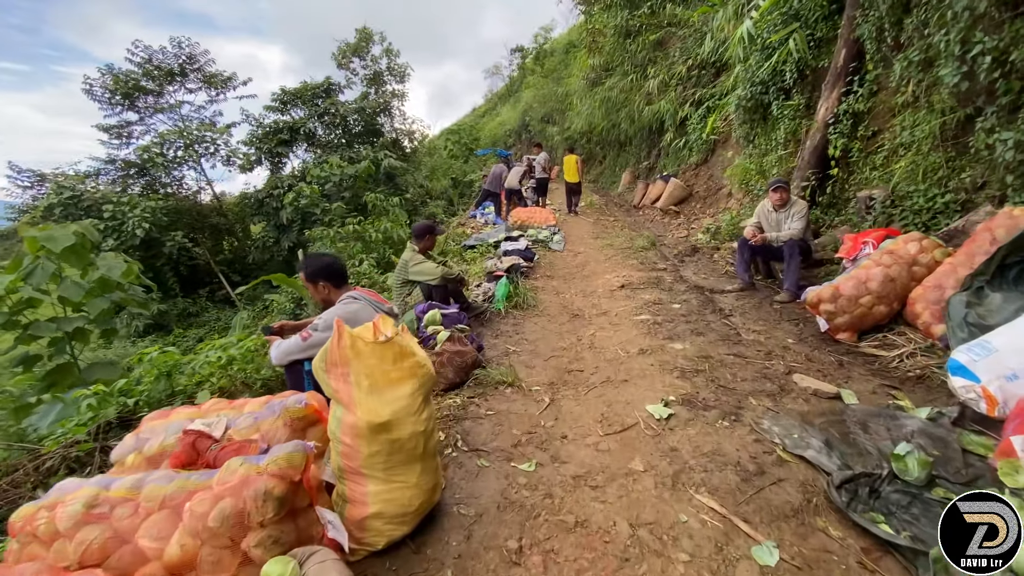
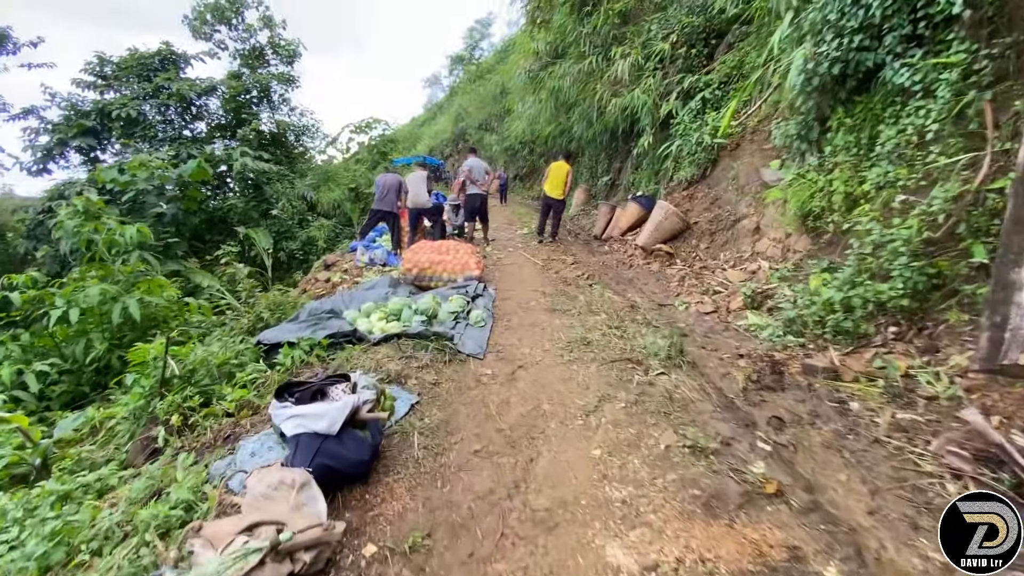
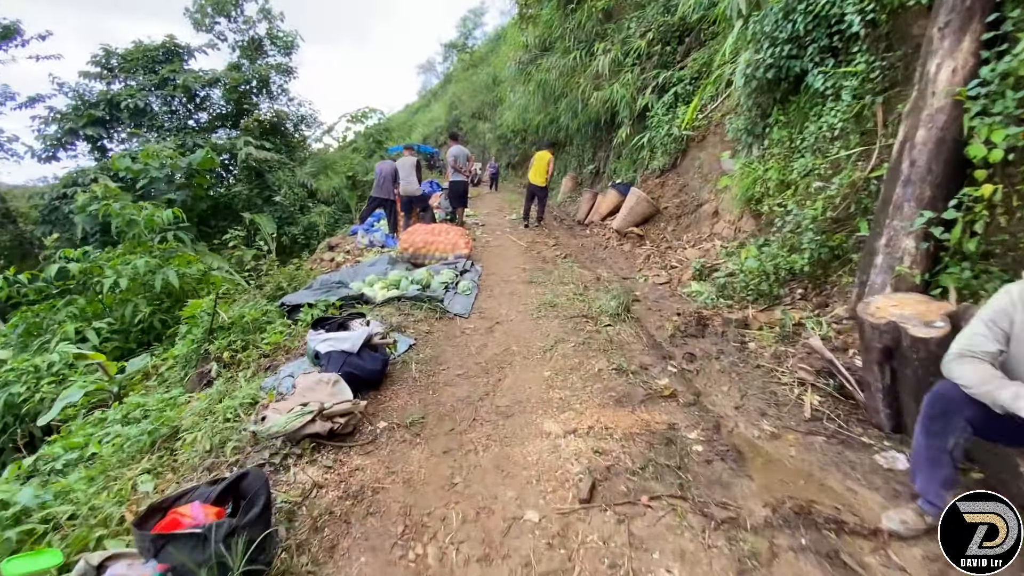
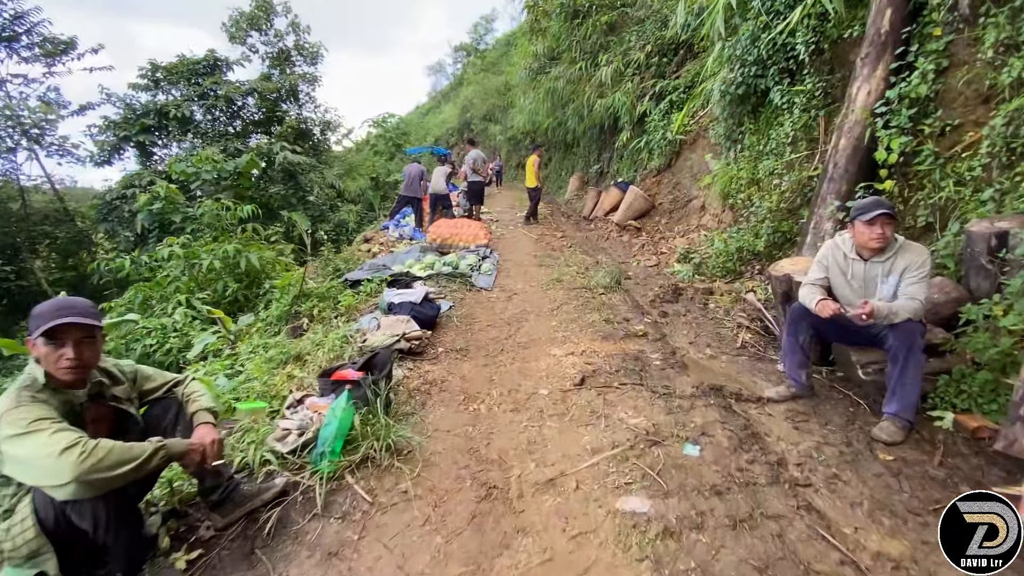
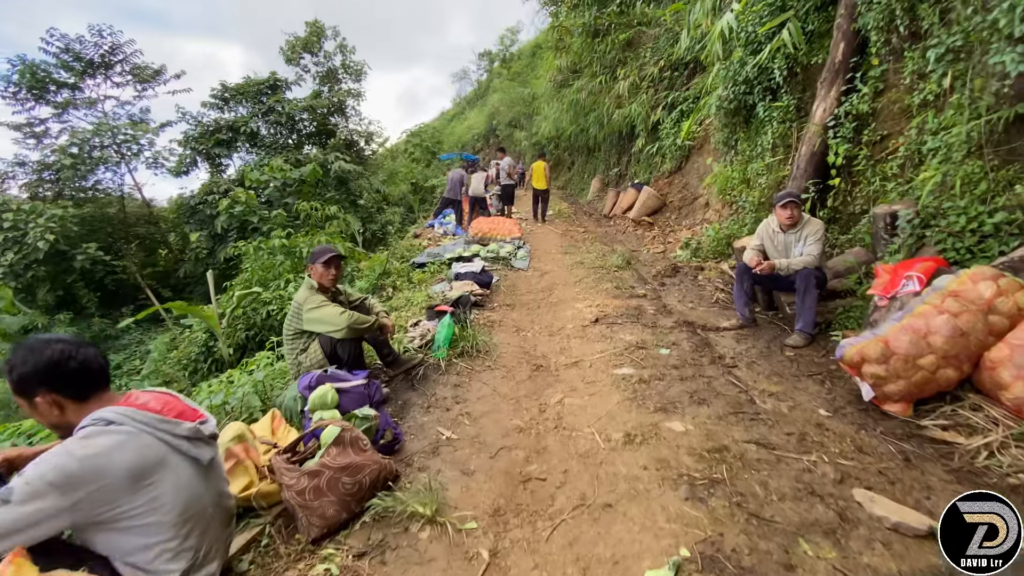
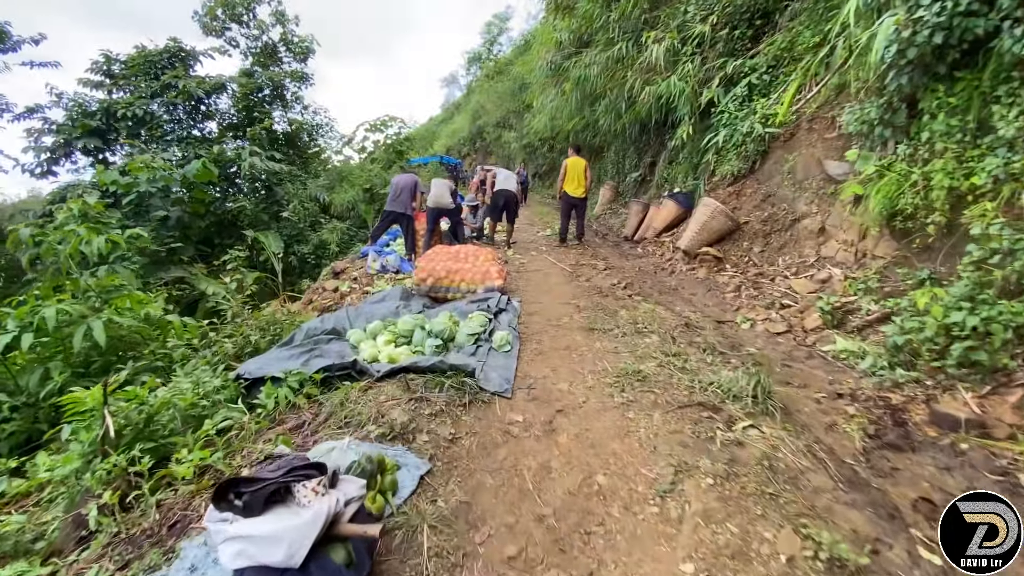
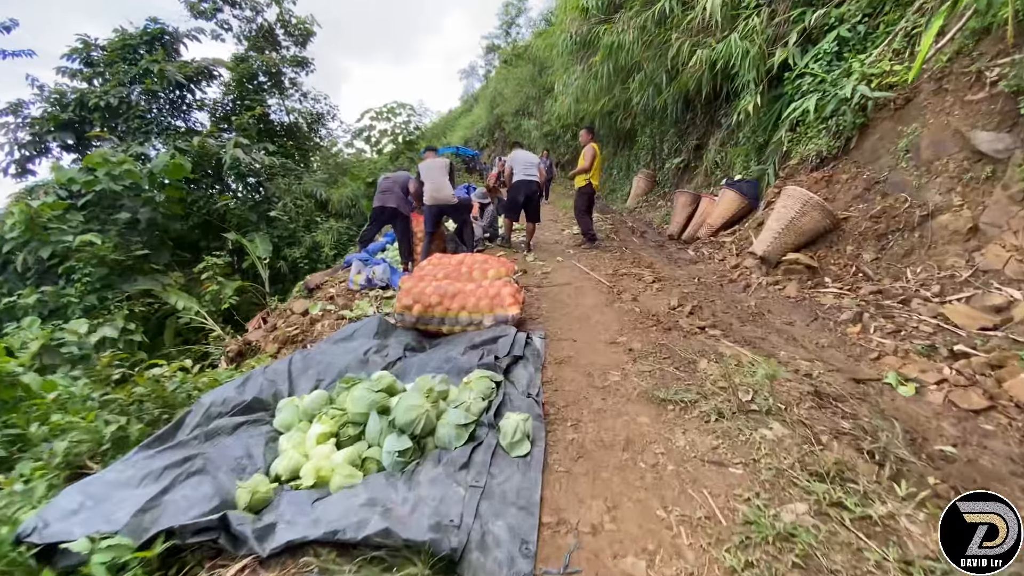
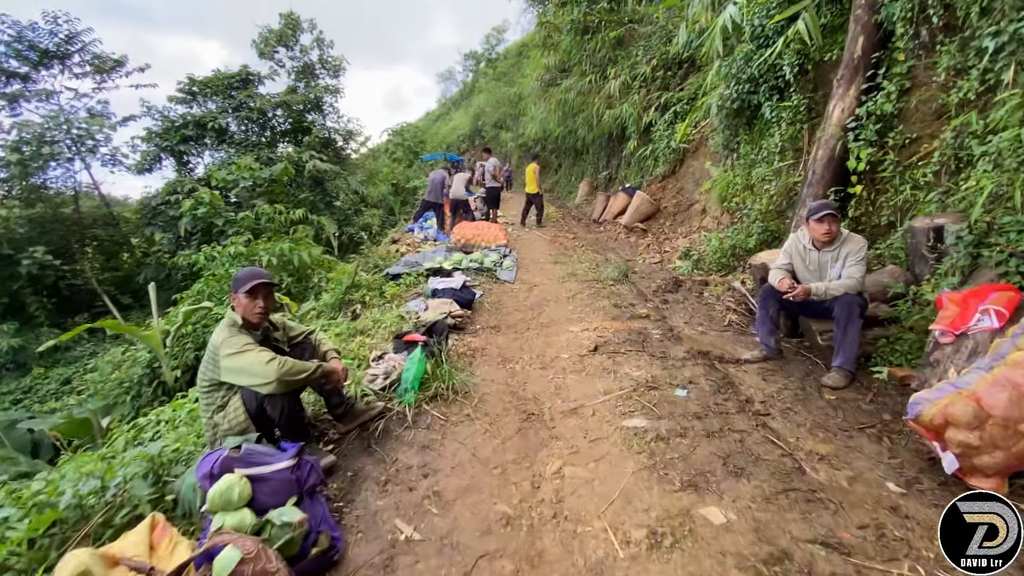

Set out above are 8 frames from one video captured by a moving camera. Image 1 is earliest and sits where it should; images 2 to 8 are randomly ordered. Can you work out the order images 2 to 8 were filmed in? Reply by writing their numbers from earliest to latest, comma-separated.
5, 8, 4, 3, 2, 6, 7
